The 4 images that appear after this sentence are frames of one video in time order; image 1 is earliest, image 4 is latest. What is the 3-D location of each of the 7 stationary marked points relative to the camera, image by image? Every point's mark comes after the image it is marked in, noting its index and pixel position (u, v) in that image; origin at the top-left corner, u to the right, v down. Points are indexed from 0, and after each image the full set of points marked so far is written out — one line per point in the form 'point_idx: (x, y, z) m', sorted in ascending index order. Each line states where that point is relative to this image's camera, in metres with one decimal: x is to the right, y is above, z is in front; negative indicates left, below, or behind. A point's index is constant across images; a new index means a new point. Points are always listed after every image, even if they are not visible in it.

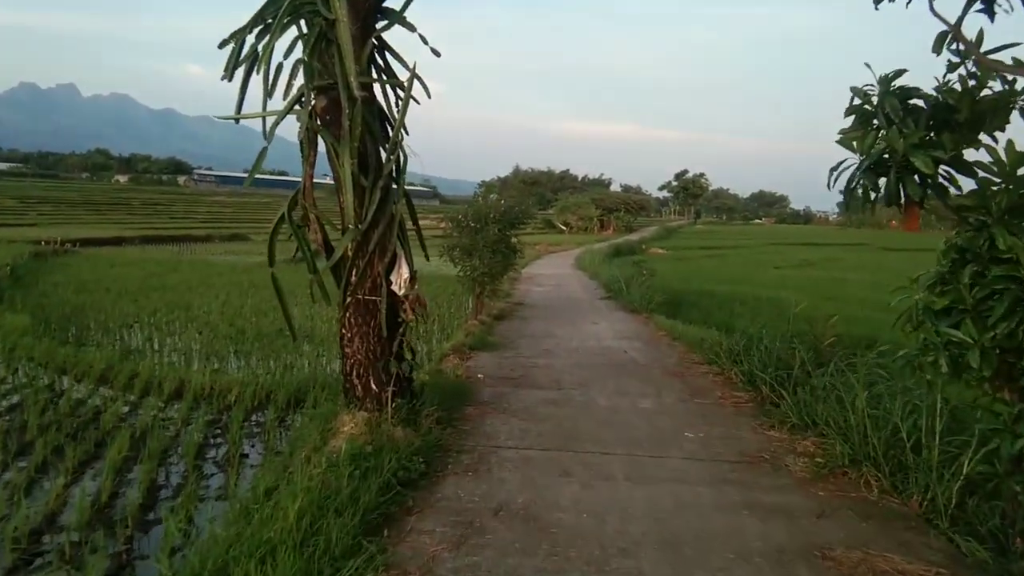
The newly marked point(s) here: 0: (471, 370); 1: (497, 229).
0: (-0.4, -0.8, +7.8) m
1: (-0.2, +0.9, +12.9) m
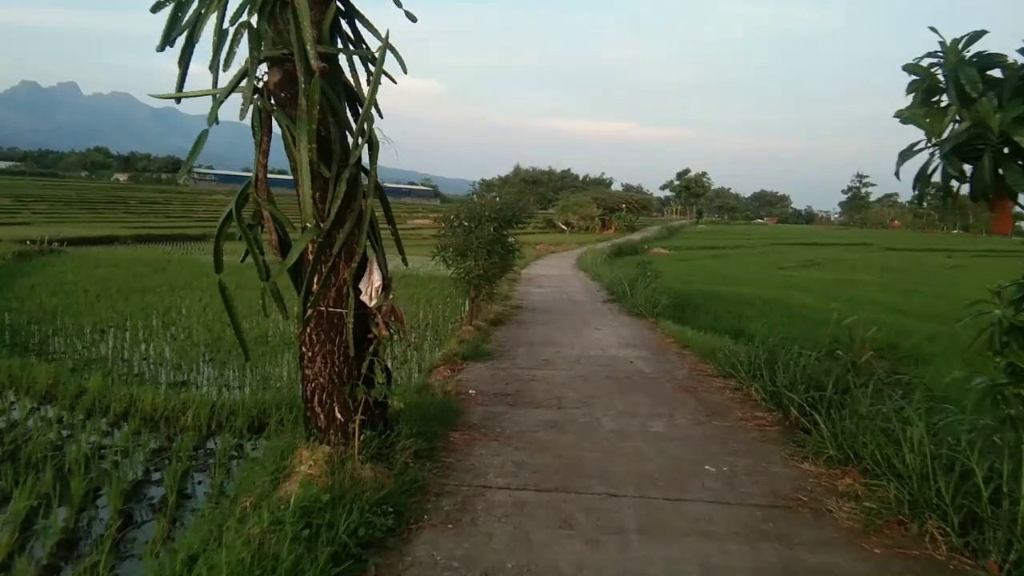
0: (-0.4, -0.8, +7.1) m
1: (-0.3, +0.9, +12.1) m
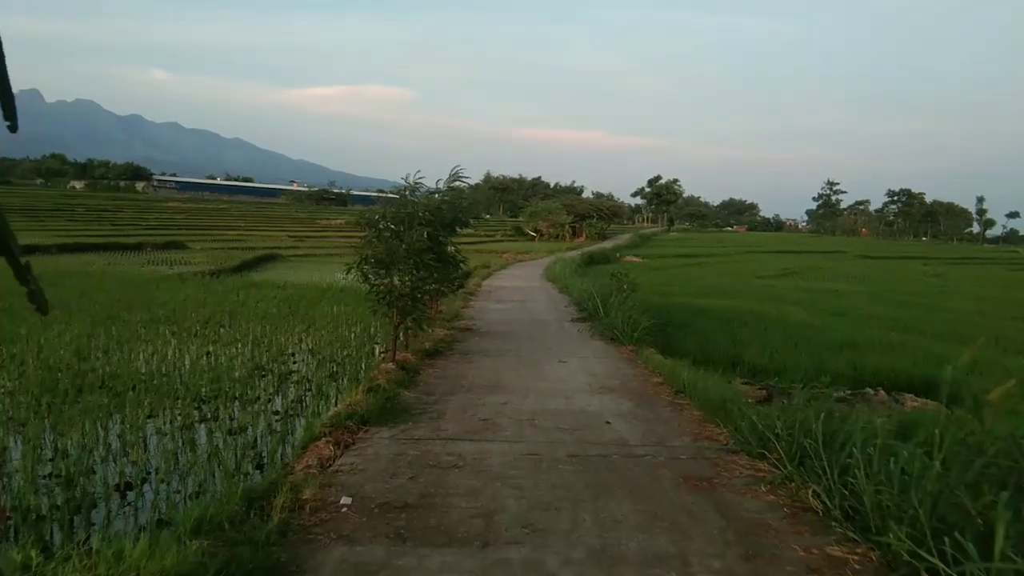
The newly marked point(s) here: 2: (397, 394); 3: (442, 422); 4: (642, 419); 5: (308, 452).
0: (-0.9, -1.0, +4.4) m
1: (-1.0, +0.6, +9.4) m
2: (-1.0, -0.9, +7.0) m
3: (-0.5, -1.0, +6.0) m
4: (+1.0, -1.0, +6.3) m
5: (-1.3, -1.0, +5.1) m
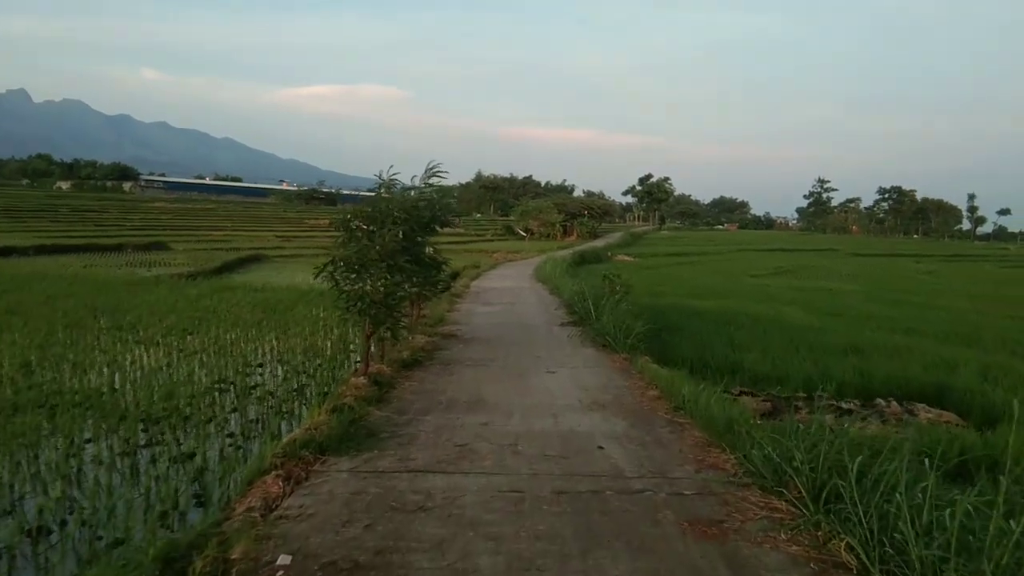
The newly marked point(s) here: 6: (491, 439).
0: (-1.0, -1.1, +3.7) m
1: (-1.1, +0.6, +8.7) m
2: (-1.1, -0.9, +6.3) m
3: (-0.6, -1.0, +5.3) m
4: (+0.8, -1.0, +5.6) m
5: (-1.4, -1.1, +4.4) m
6: (-0.2, -1.0, +5.6) m
